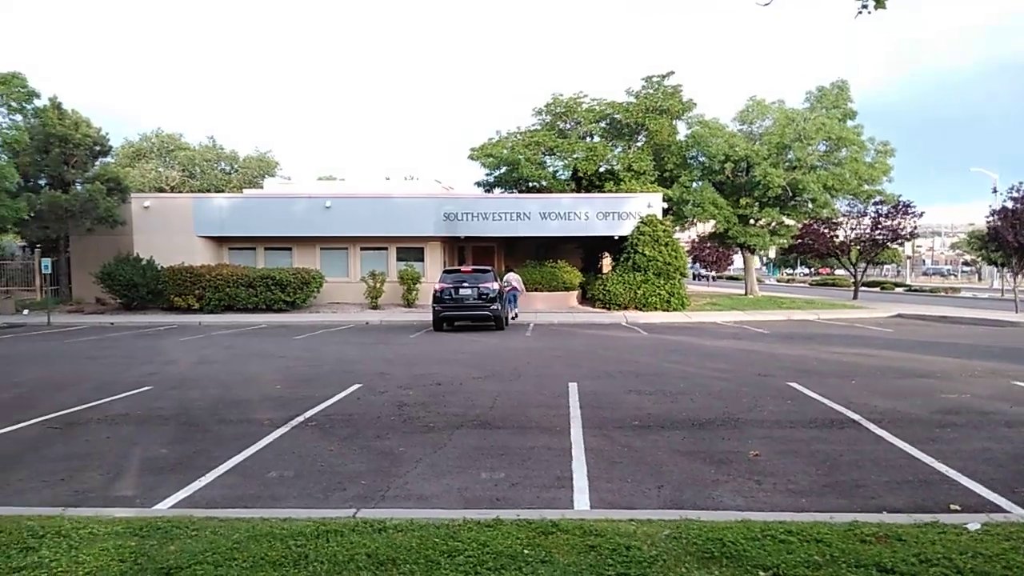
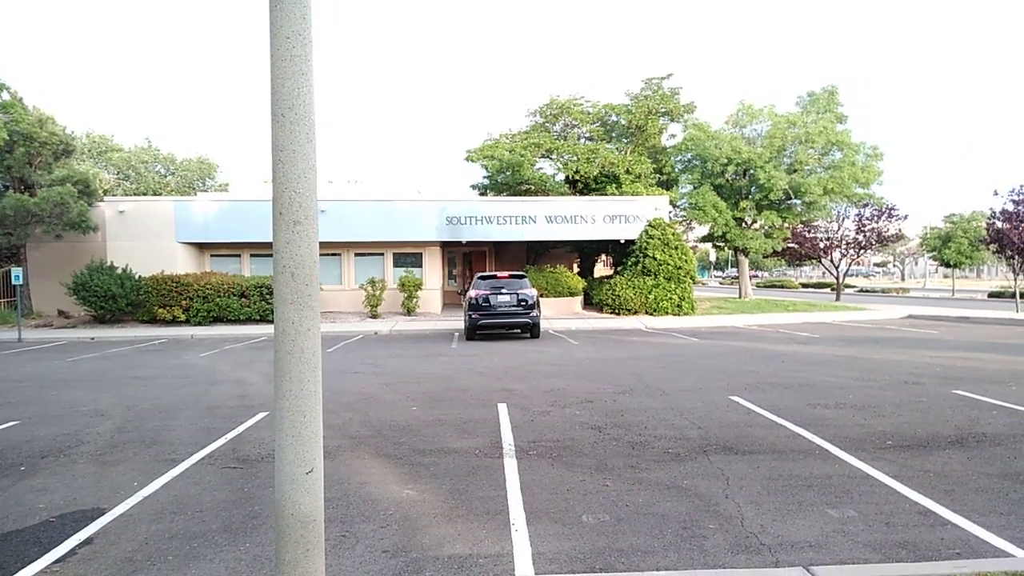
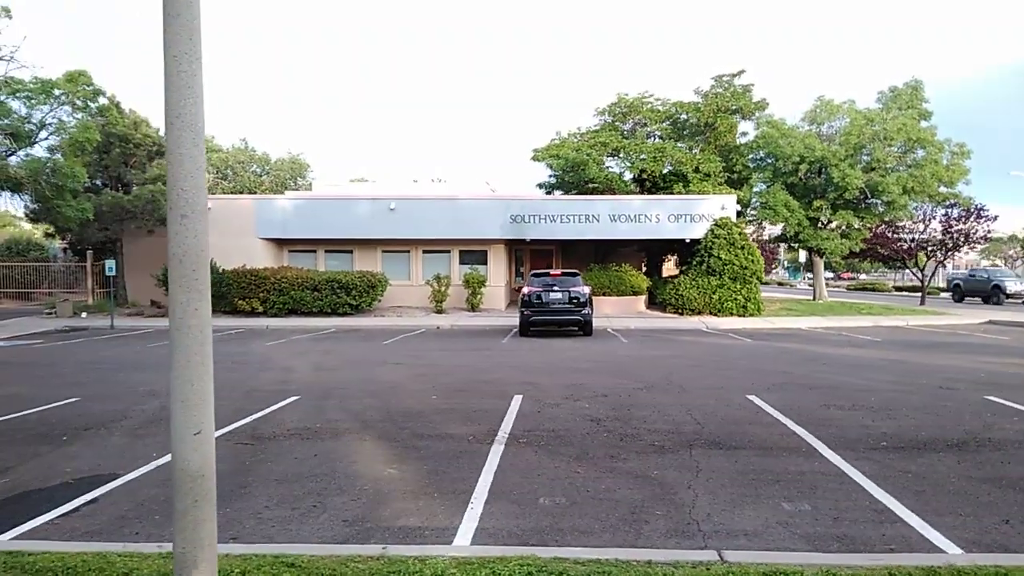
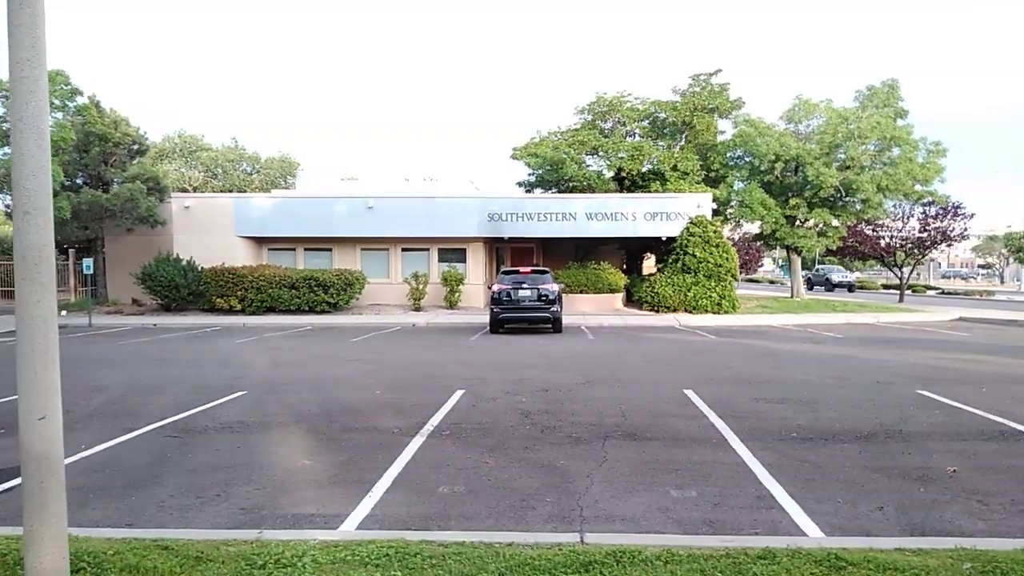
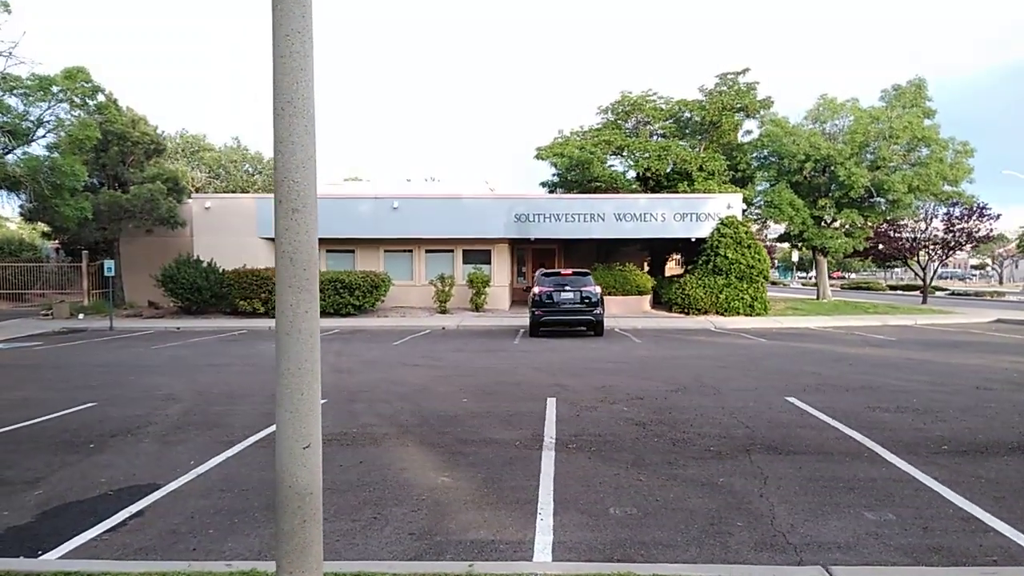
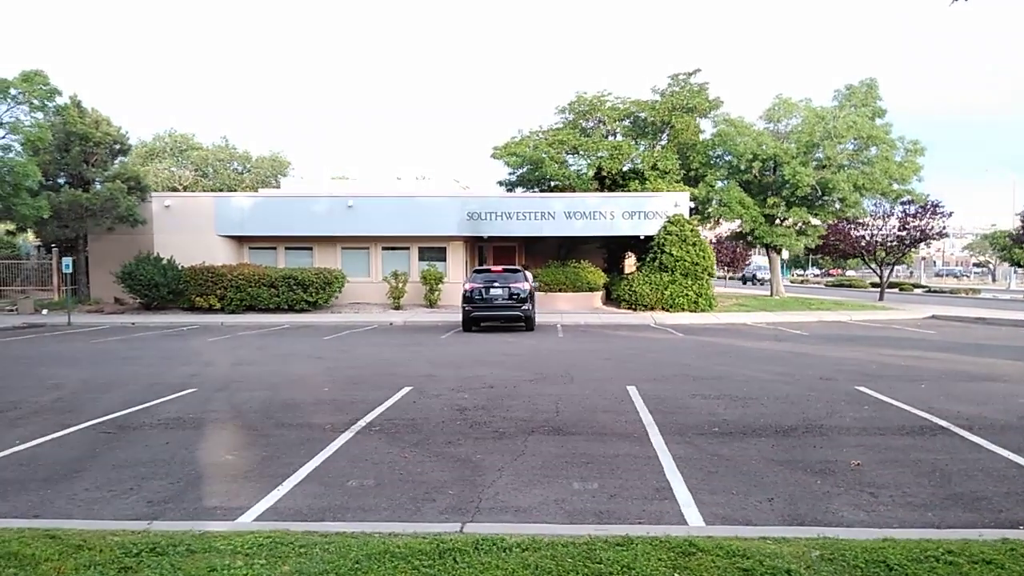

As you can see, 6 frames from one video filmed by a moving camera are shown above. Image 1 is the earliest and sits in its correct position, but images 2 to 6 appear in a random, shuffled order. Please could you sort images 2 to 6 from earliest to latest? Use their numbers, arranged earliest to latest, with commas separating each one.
6, 4, 3, 5, 2
